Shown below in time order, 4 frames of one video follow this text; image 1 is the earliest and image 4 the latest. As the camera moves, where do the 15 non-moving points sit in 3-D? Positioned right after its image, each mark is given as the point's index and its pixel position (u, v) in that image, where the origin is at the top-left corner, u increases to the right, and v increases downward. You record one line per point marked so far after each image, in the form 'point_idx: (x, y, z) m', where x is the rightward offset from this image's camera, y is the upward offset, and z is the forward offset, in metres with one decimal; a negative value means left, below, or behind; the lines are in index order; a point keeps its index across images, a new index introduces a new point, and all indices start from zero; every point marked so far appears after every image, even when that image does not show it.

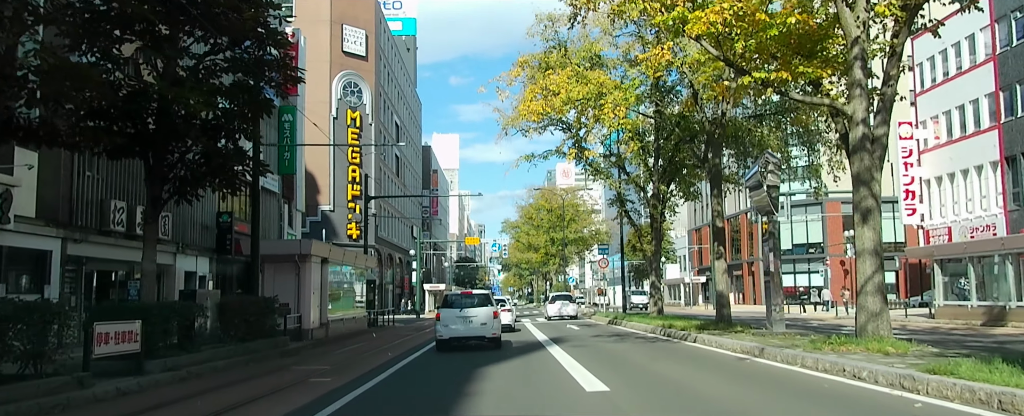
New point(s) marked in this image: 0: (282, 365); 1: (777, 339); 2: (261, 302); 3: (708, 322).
0: (-4.8, -3.2, +15.4) m
1: (+5.1, -2.5, +14.3) m
2: (-5.9, -2.2, +17.5) m
3: (+5.3, -3.1, +20.1) m
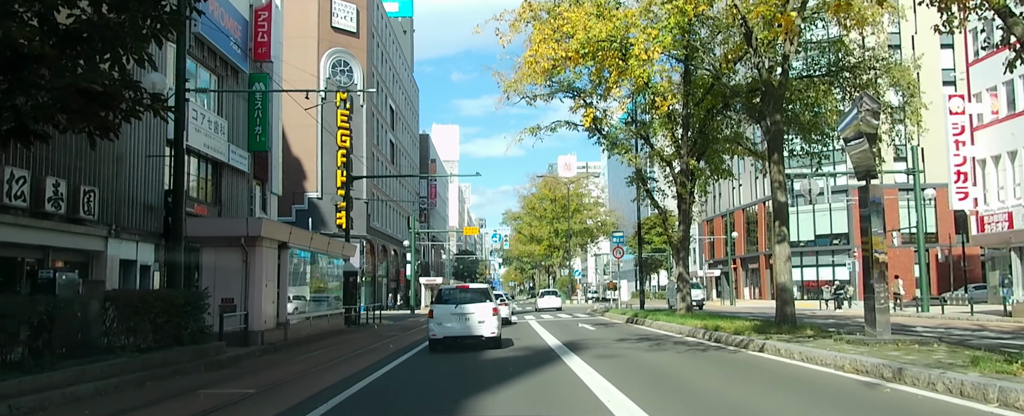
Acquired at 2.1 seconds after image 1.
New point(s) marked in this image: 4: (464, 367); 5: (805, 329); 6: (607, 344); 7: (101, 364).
0: (-4.7, -2.6, +11.1) m
1: (+5.1, -1.9, +9.9) m
2: (-5.8, -1.6, +13.2) m
3: (+5.3, -2.4, +15.8) m
4: (-0.9, -3.1, +14.5) m
5: (+5.8, -2.4, +15.0) m
6: (+2.0, -2.9, +15.9) m
7: (-5.5, -2.1, +10.2) m
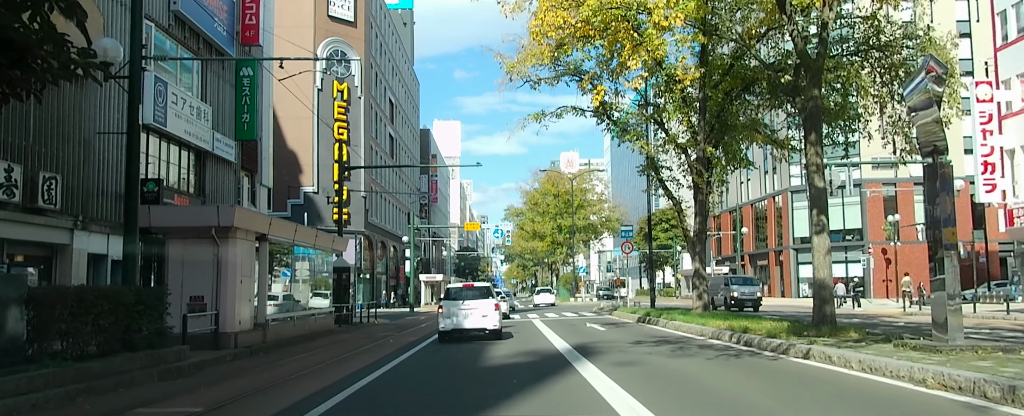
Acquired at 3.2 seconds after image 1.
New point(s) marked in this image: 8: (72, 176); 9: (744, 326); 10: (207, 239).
0: (-4.6, -2.4, +9.3) m
1: (+5.2, -1.7, +8.1) m
2: (-5.7, -1.3, +11.4) m
3: (+5.4, -2.2, +14.0) m
4: (-0.9, -2.8, +12.7) m
5: (+5.9, -2.1, +13.2) m
6: (+2.1, -2.6, +14.1) m
7: (-5.5, -1.9, +8.4) m
8: (-10.9, +0.8, +18.6) m
9: (+4.8, -2.4, +15.5) m
10: (-6.1, -0.6, +15.1) m
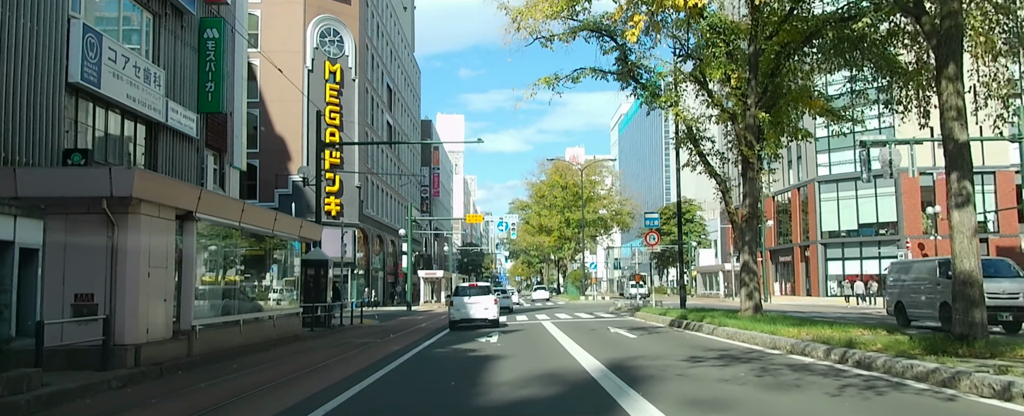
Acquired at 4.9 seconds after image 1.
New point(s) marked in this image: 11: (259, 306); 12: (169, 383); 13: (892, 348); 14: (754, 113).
0: (-4.5, -1.9, +5.2) m
1: (+5.3, -1.2, +3.9) m
2: (-5.6, -0.8, +7.3) m
3: (+5.5, -1.7, +9.8) m
4: (-0.7, -2.3, +8.5) m
5: (+6.0, -1.7, +9.0) m
6: (+2.2, -2.1, +9.9) m
7: (-5.4, -1.4, +4.3) m
8: (-10.8, +1.3, +14.5) m
9: (+4.9, -1.9, +11.3) m
10: (-6.0, -0.1, +11.0) m
11: (-5.9, -2.3, +17.5) m
12: (-4.8, -2.5, +10.7) m
13: (+4.9, -1.8, +9.7) m
14: (+6.1, +2.4, +19.1) m
